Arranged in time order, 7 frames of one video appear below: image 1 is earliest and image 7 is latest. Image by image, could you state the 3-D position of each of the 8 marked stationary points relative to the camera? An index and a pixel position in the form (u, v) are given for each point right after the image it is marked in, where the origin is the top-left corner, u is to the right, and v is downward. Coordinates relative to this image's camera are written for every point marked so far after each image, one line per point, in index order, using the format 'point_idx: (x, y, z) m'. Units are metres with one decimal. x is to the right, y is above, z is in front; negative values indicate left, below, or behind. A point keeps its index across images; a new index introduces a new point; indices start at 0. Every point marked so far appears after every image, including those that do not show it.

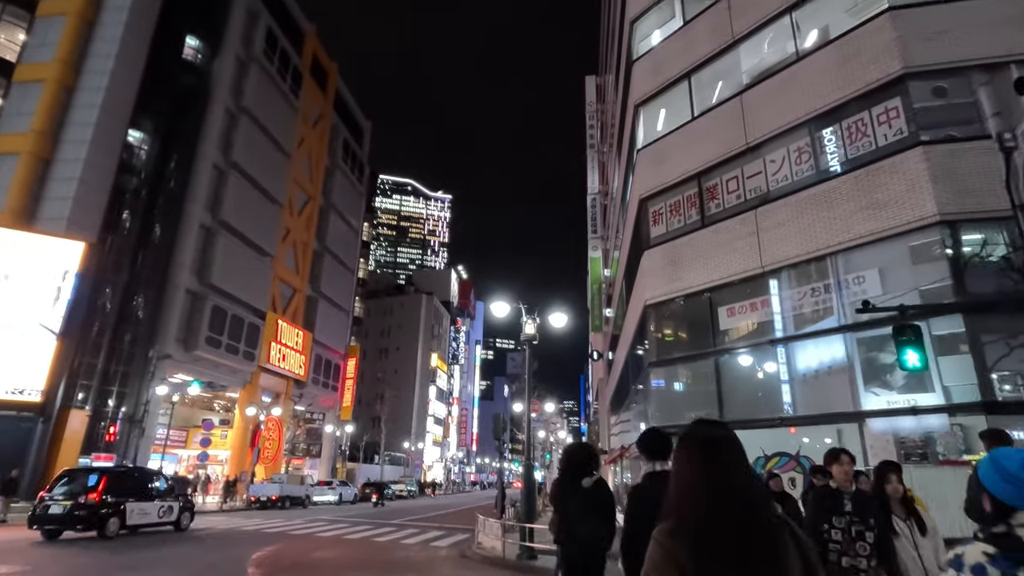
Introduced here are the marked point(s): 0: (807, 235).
0: (+5.7, +1.0, +11.2) m
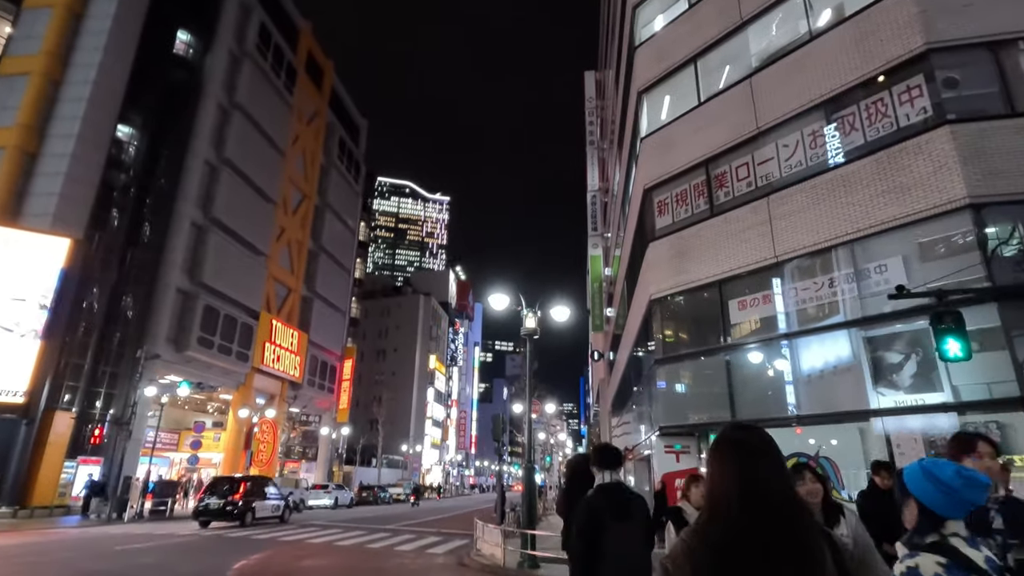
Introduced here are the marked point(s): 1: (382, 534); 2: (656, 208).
0: (+5.7, +1.2, +10.6) m
1: (-3.8, -6.9, +16.2) m
2: (+3.6, +2.0, +14.4) m
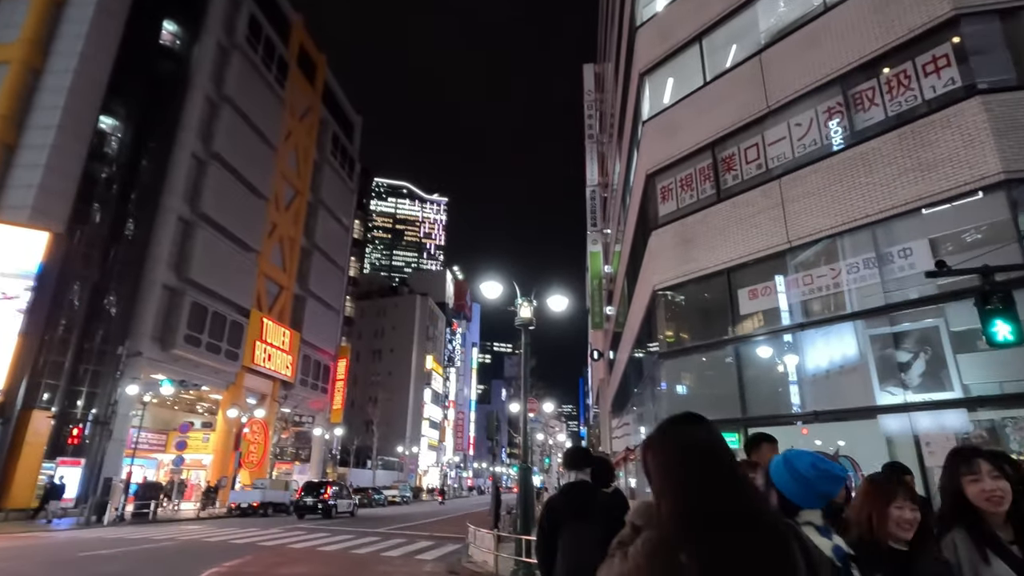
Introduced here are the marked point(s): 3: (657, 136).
0: (+5.6, +1.4, +9.8) m
1: (-3.9, -6.7, +15.4) m
2: (+3.5, +2.3, +13.6) m
3: (+3.5, +3.7, +14.0) m
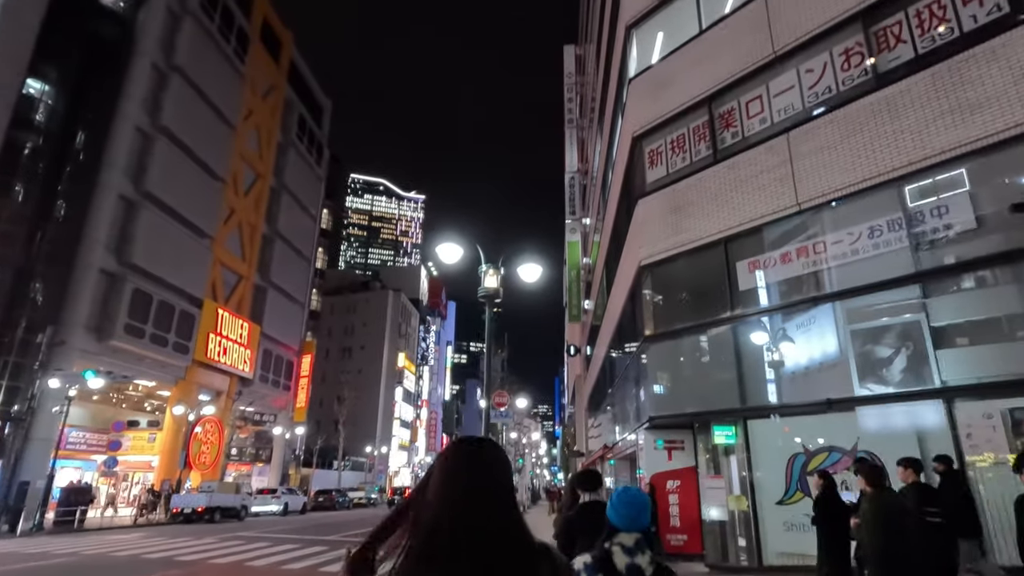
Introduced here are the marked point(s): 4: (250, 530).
0: (+5.1, +1.9, +8.4) m
1: (-4.7, -6.2, +13.6) m
2: (+2.8, +2.7, +12.1) m
3: (+2.9, +4.2, +12.4) m
4: (-8.3, -7.6, +18.1) m
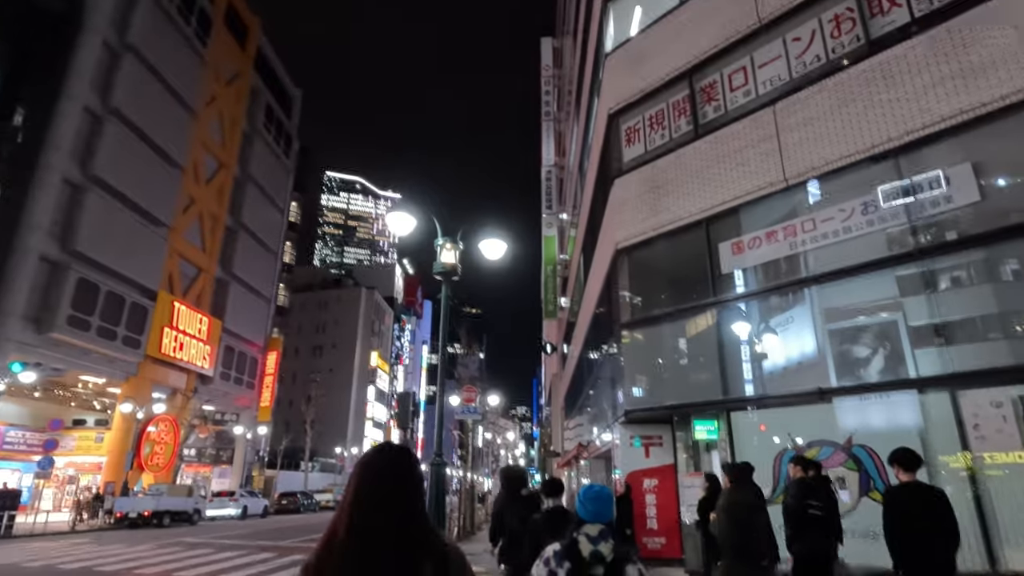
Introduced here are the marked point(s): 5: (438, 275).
0: (+4.6, +2.2, +7.7) m
1: (-5.4, -5.8, +12.5) m
2: (+2.2, +3.0, +11.3) m
3: (+2.2, +4.5, +11.7) m
4: (-9.2, -7.3, +16.9) m
5: (-1.0, +0.2, +7.5) m
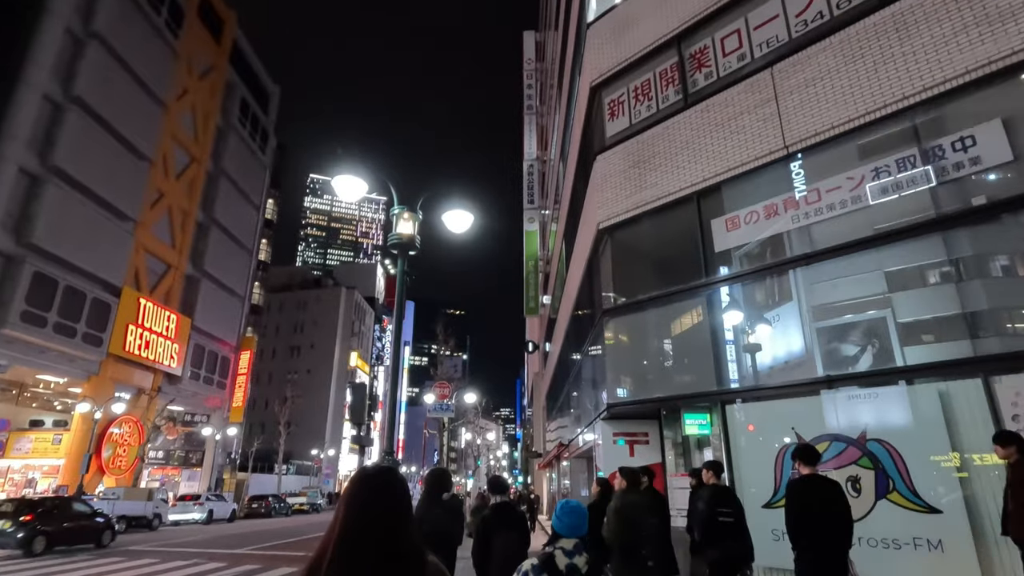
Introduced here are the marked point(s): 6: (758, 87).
0: (+4.2, +2.4, +7.0) m
1: (-6.0, -5.5, +11.5) m
2: (+1.7, +3.3, +10.5) m
3: (+1.8, +4.7, +10.9) m
4: (-9.9, -7.0, +15.7) m
5: (-1.3, +0.5, +6.6) m
6: (+3.5, +2.9, +8.2) m
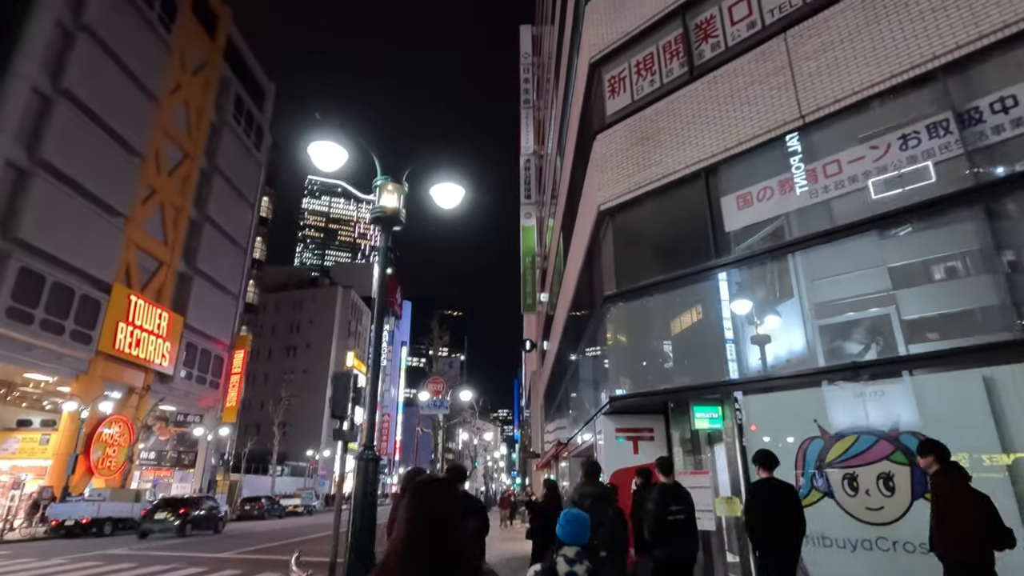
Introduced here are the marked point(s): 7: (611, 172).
0: (+4.2, +2.7, +6.4) m
1: (-6.0, -5.3, +10.9) m
2: (+1.7, +3.5, +10.0) m
3: (+1.7, +5.0, +10.3) m
4: (-9.9, -6.8, +15.1) m
5: (-1.4, +0.7, +6.0) m
6: (+3.4, +3.1, +7.6) m
7: (+1.6, +1.8, +9.3) m
